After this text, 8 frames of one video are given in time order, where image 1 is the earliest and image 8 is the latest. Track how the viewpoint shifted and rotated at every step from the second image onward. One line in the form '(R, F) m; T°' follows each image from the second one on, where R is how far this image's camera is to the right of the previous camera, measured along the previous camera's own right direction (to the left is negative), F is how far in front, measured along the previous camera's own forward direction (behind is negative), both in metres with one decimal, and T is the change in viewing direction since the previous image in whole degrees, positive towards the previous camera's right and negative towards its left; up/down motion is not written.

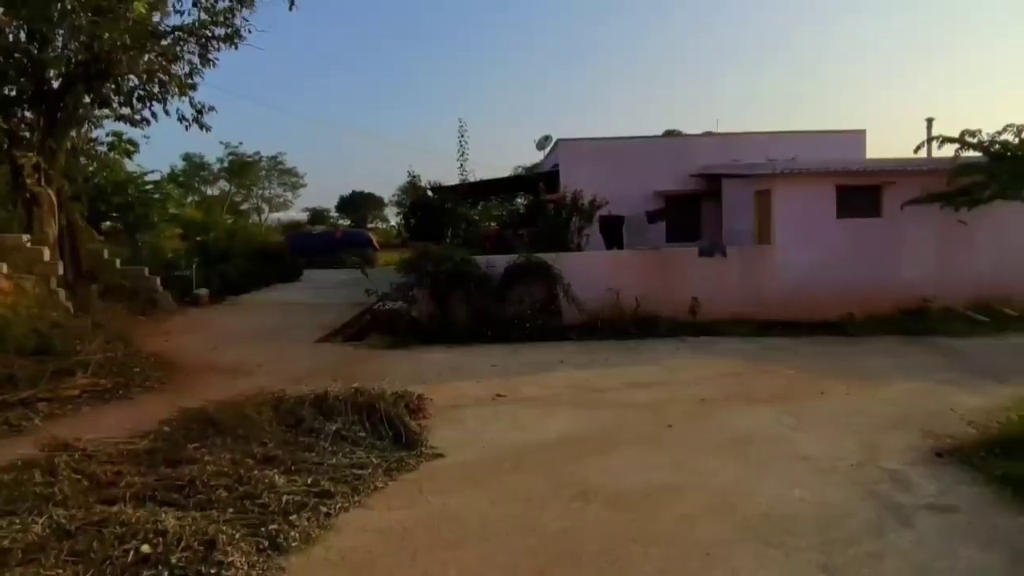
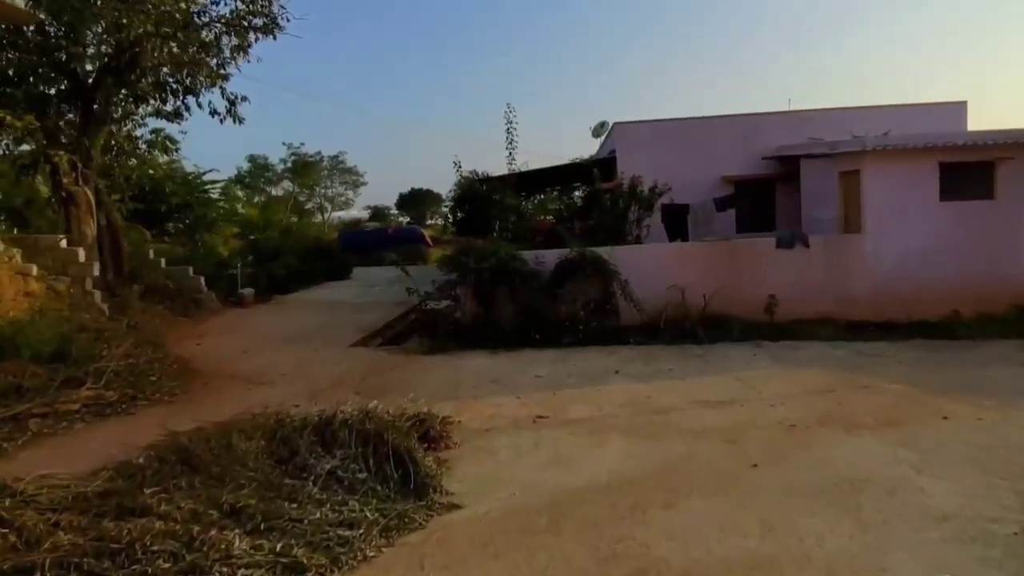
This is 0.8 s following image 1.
(+0.1, +1.0) m; -5°
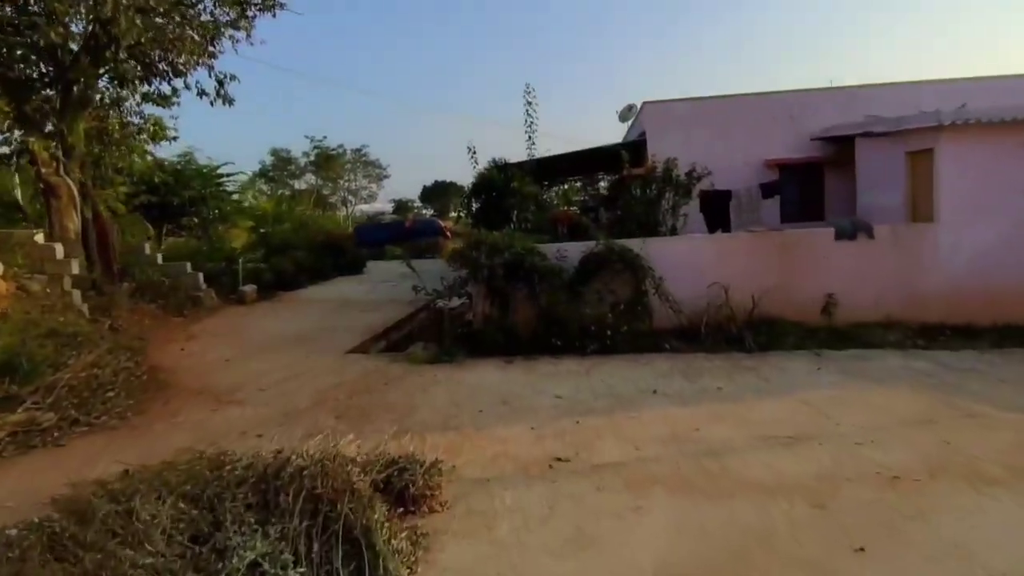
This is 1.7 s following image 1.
(+0.1, +1.1) m; -2°
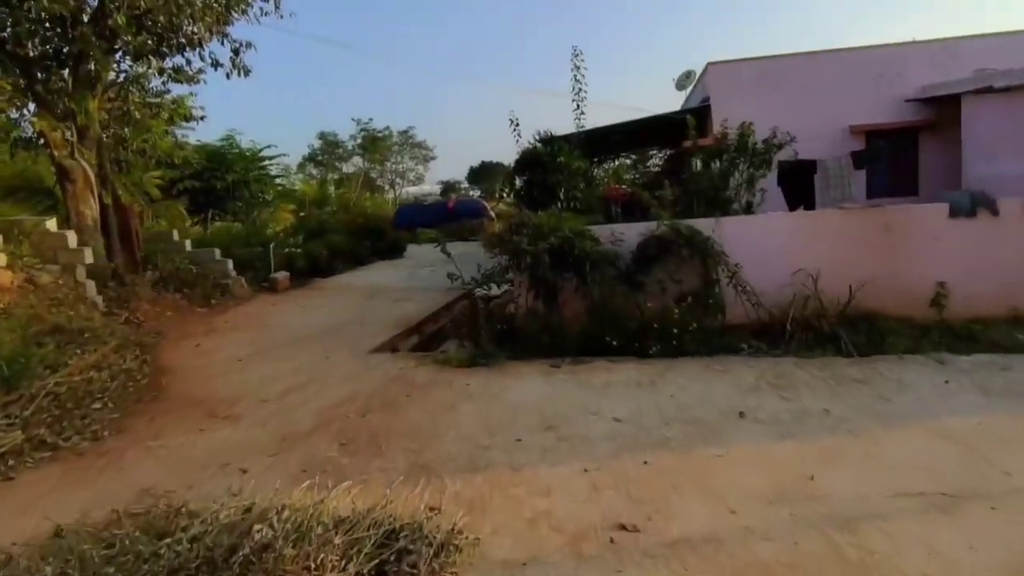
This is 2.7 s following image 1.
(0.0, +1.1) m; -4°
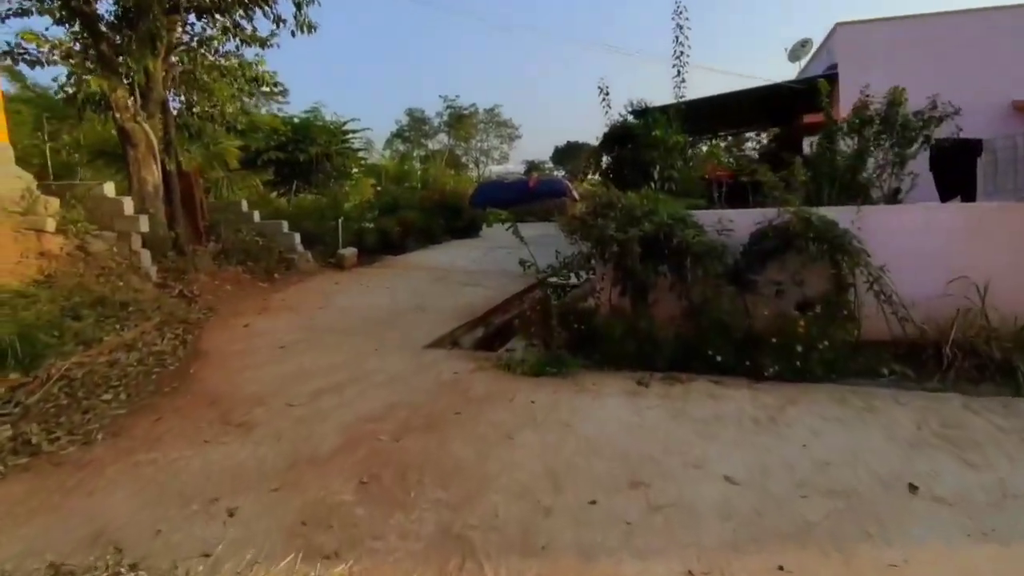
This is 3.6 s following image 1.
(0.0, +1.0) m; -7°
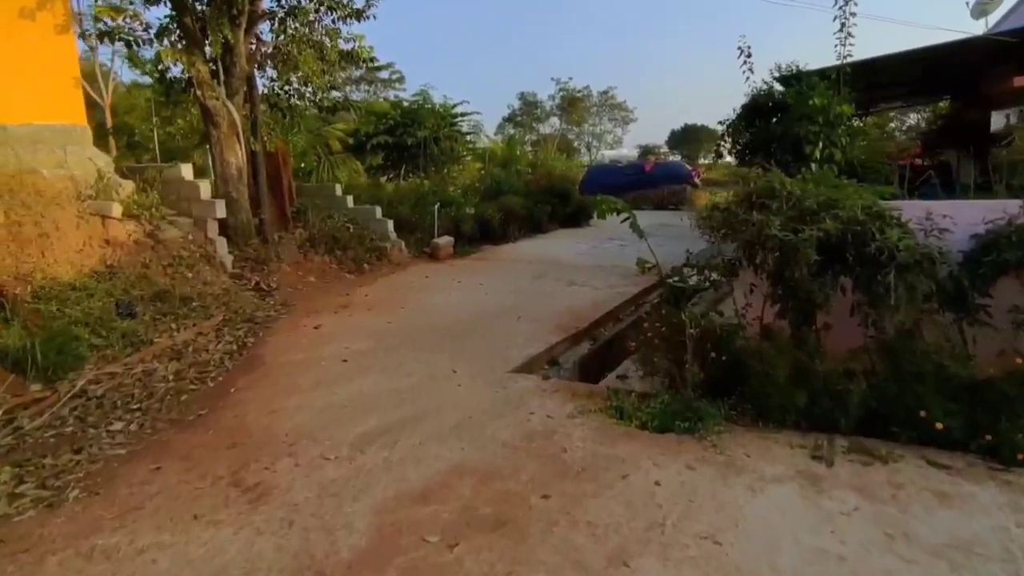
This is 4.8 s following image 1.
(0.0, +1.3) m; -9°
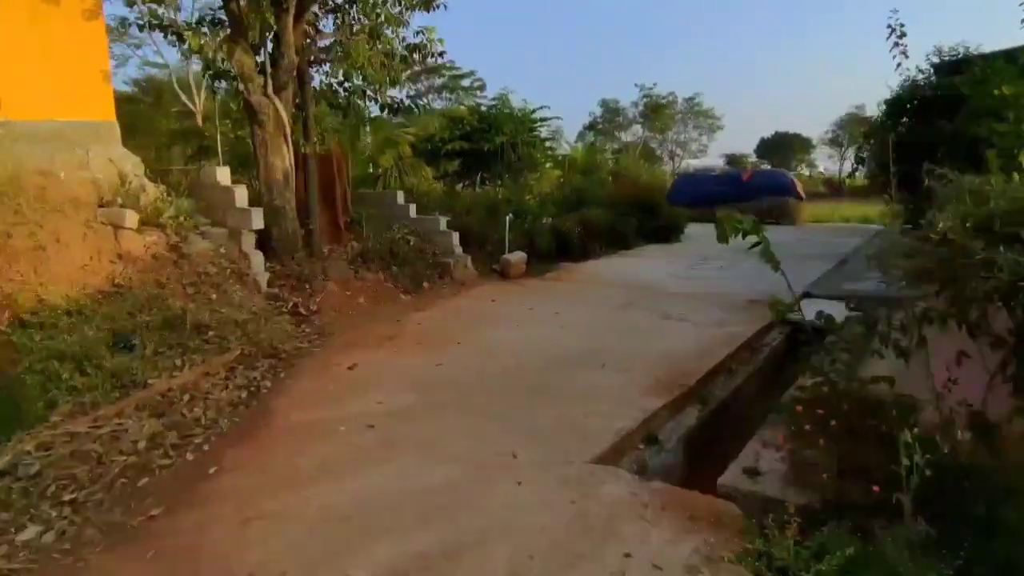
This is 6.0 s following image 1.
(-0.1, +1.3) m; -7°
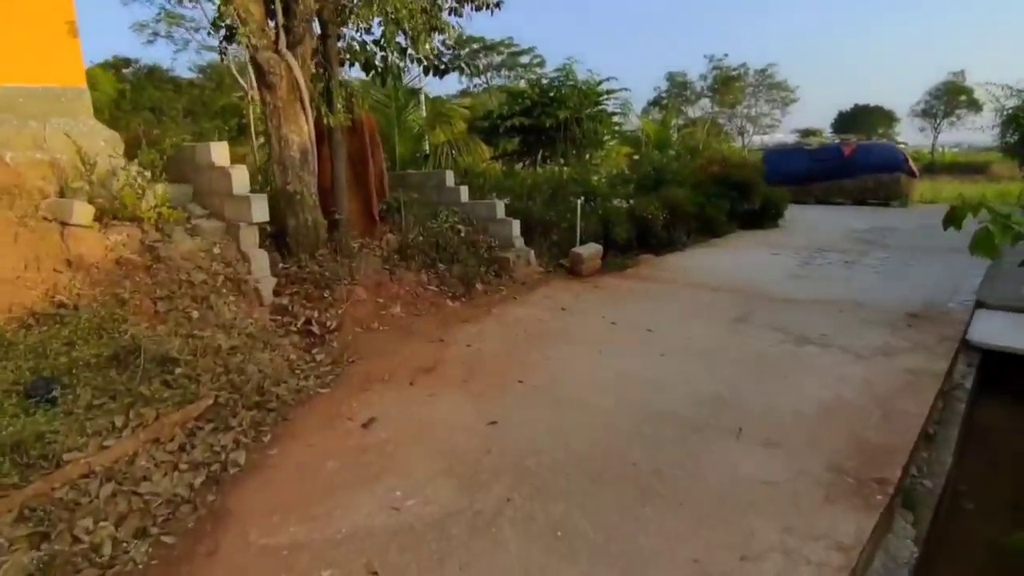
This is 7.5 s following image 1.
(-0.1, +1.6) m; -5°
